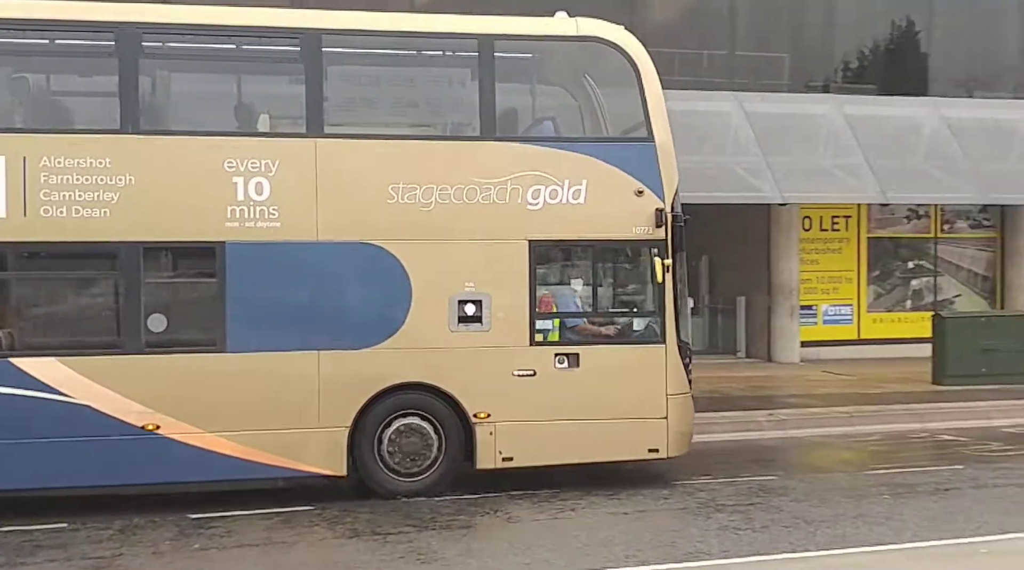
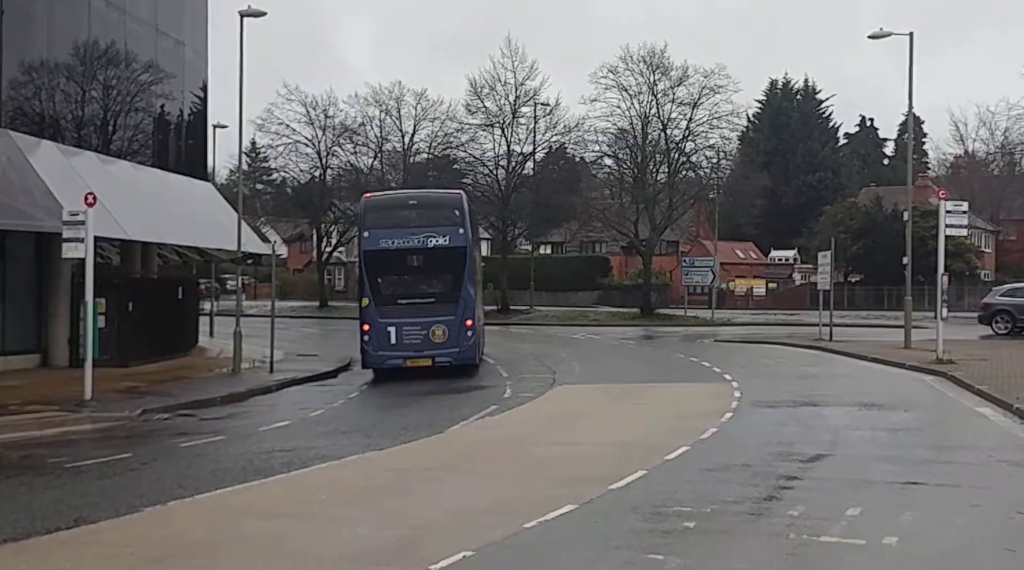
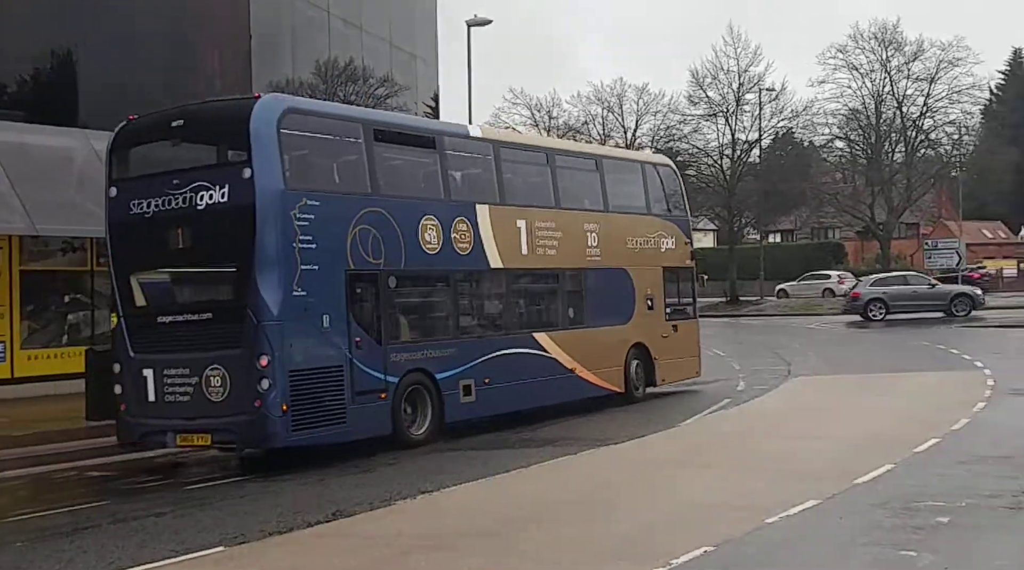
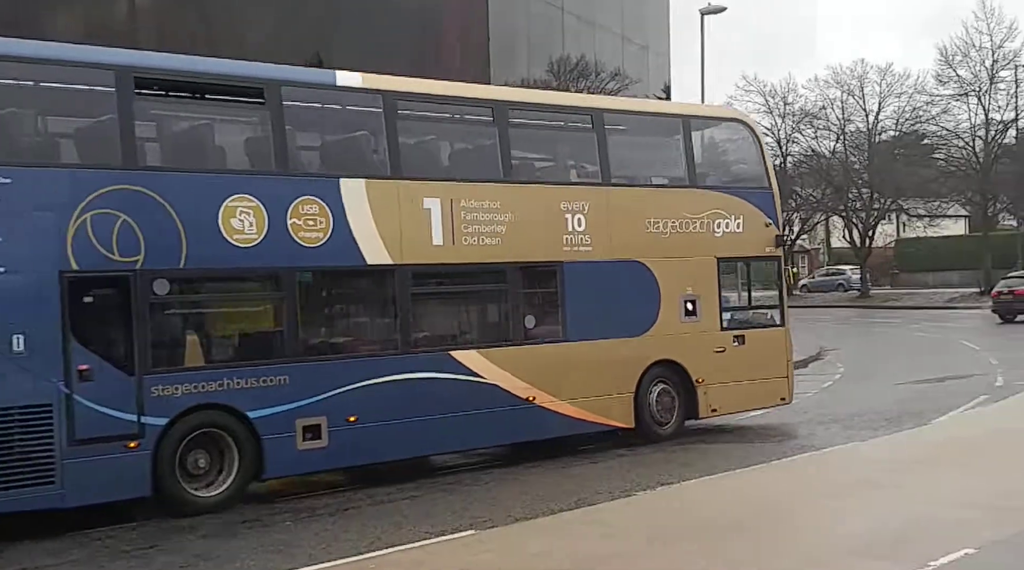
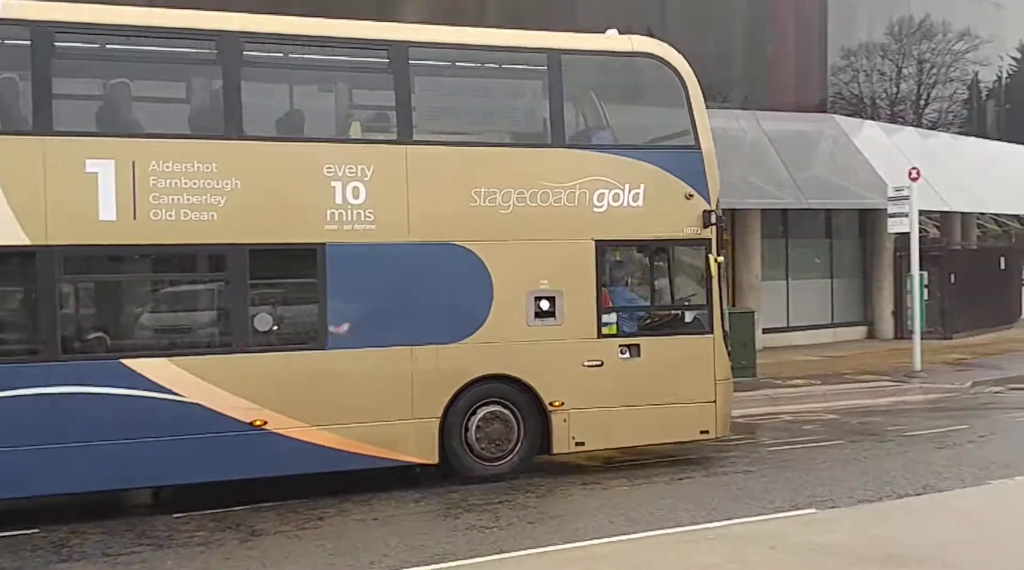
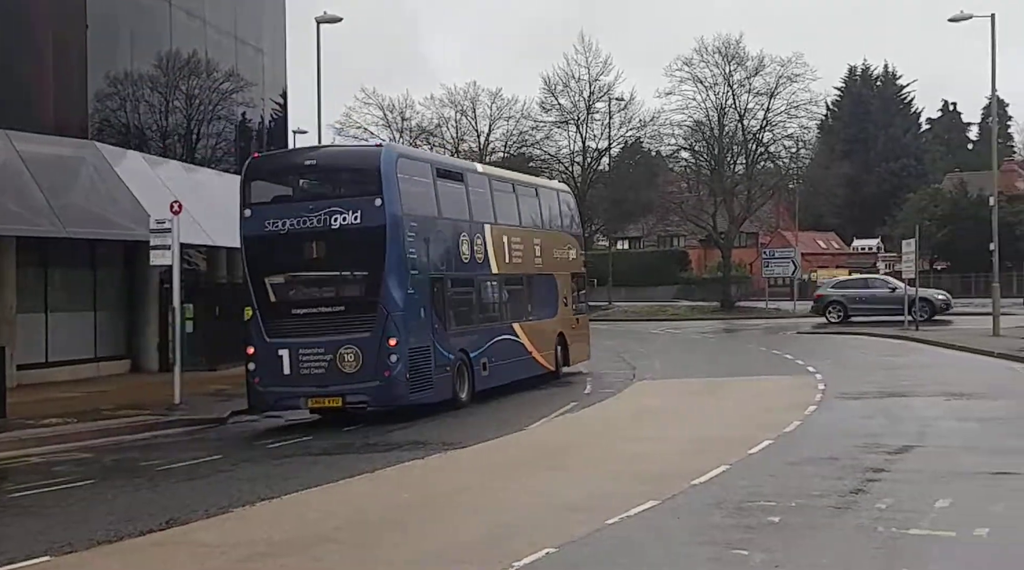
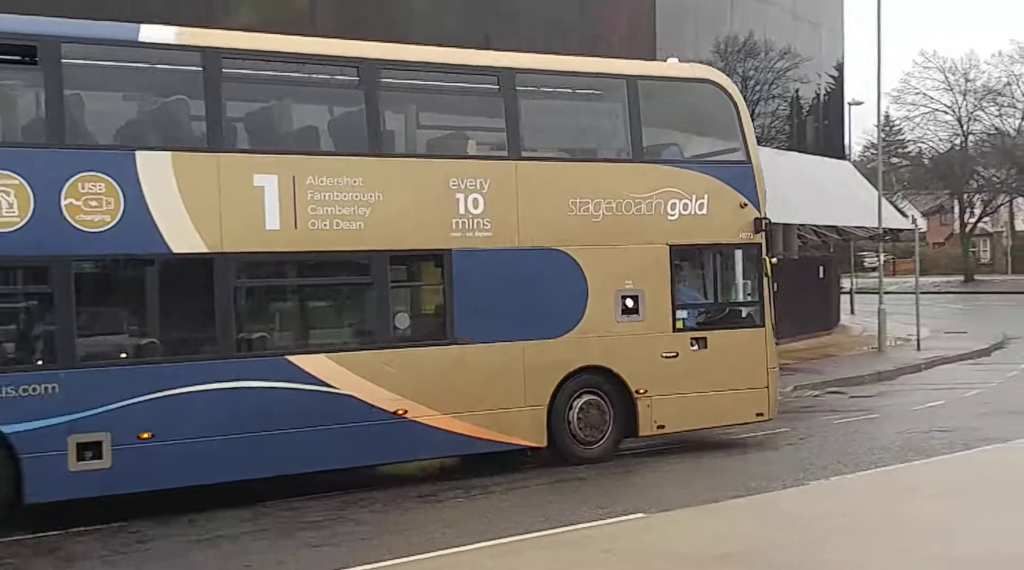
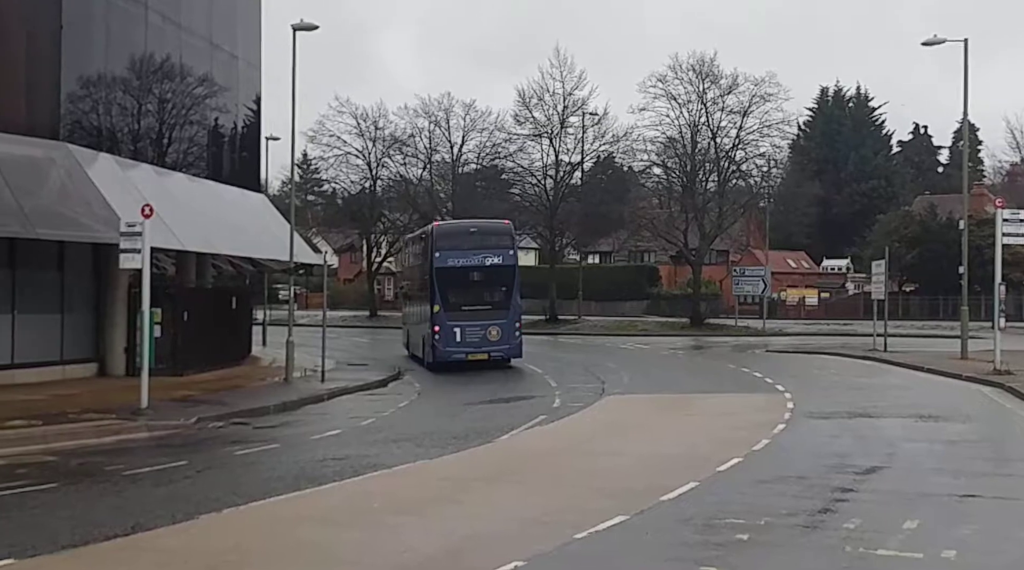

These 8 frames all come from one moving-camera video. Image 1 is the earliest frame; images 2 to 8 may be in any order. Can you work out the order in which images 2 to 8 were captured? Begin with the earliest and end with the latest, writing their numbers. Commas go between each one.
5, 7, 4, 3, 6, 2, 8
